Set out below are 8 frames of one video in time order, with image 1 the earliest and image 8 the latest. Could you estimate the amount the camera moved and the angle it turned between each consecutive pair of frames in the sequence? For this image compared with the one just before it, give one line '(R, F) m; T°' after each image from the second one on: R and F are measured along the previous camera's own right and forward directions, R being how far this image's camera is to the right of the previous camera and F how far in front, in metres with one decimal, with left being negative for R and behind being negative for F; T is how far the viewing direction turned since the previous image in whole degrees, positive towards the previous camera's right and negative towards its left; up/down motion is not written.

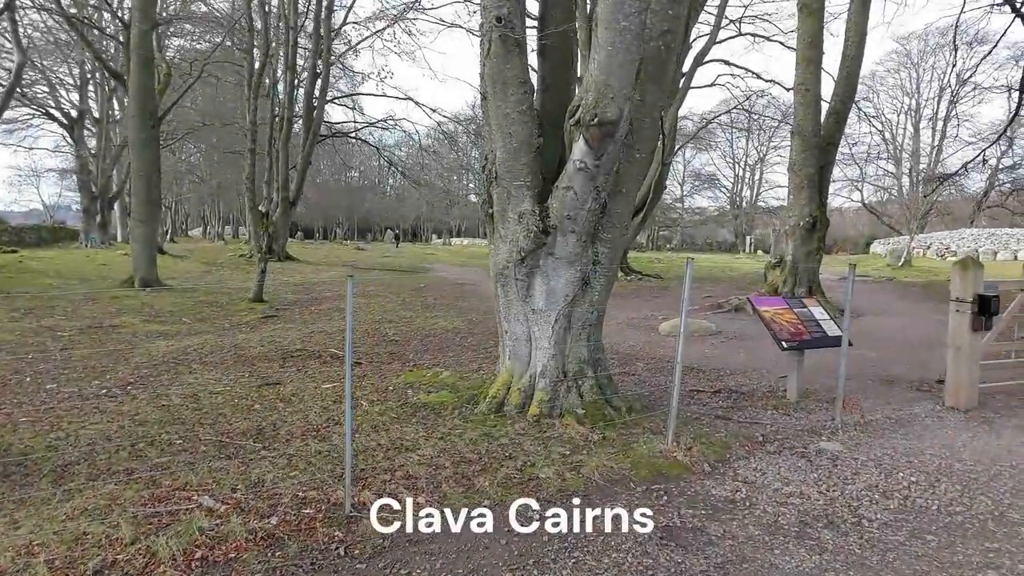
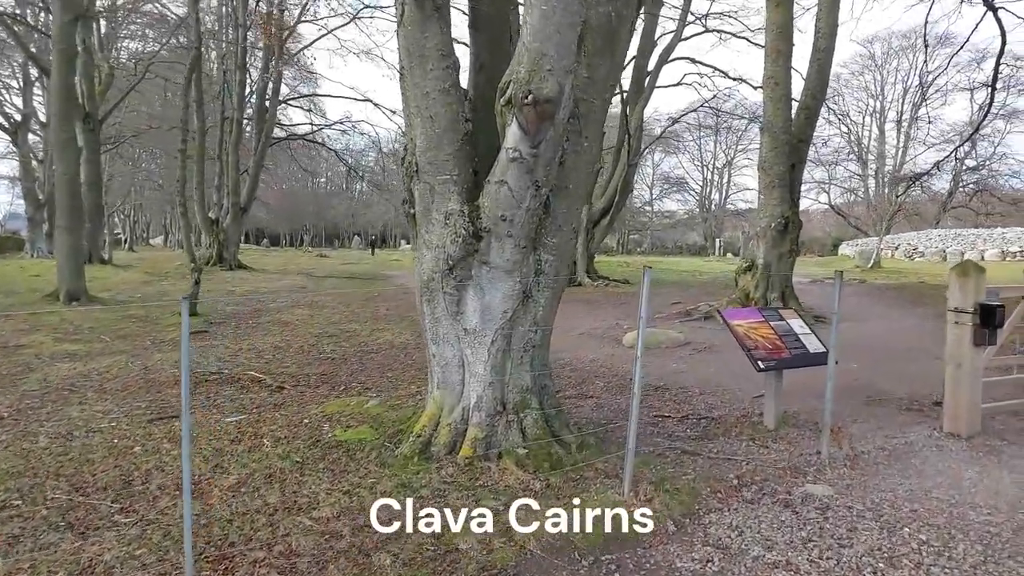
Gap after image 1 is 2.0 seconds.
(+0.3, +0.8) m; +2°
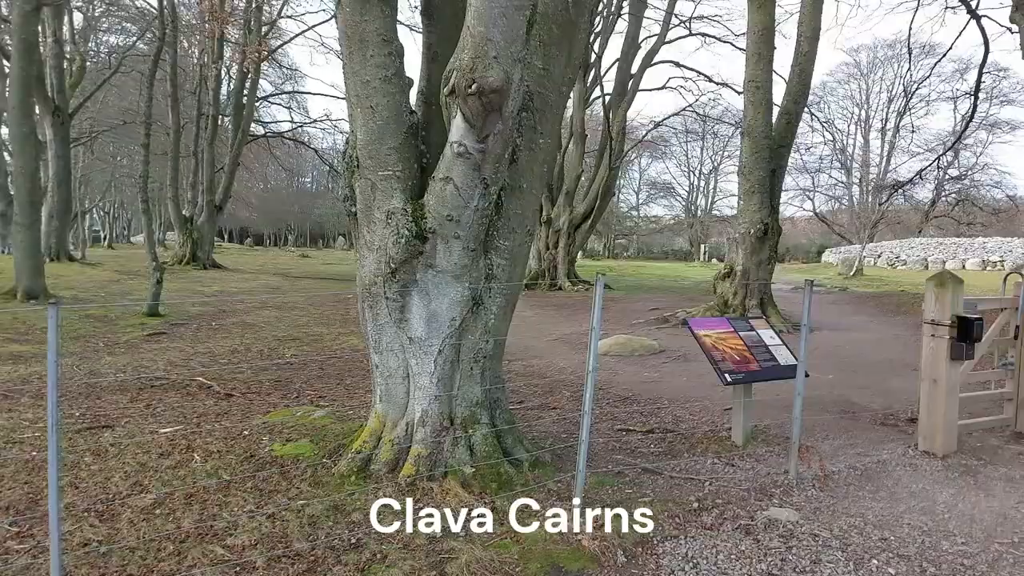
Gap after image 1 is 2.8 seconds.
(+0.2, +0.3) m; +1°
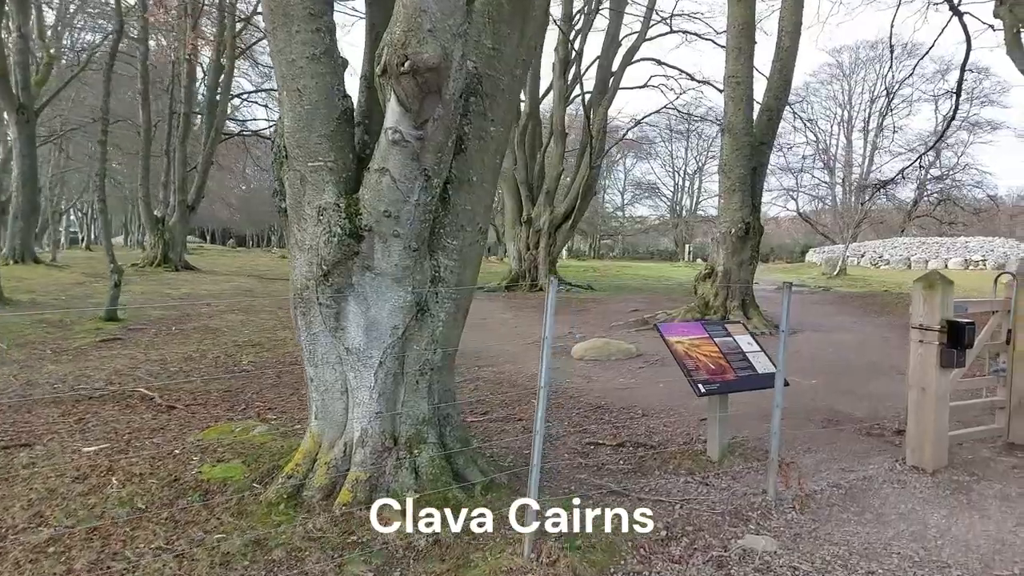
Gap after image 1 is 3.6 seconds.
(+0.2, +0.4) m; +1°
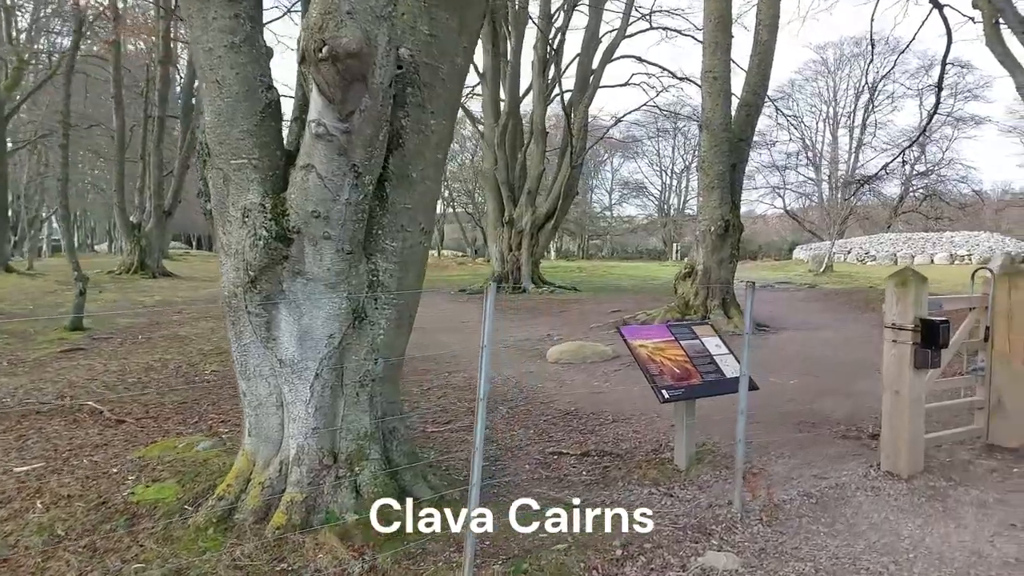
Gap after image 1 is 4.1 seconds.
(+0.2, +0.2) m; +1°
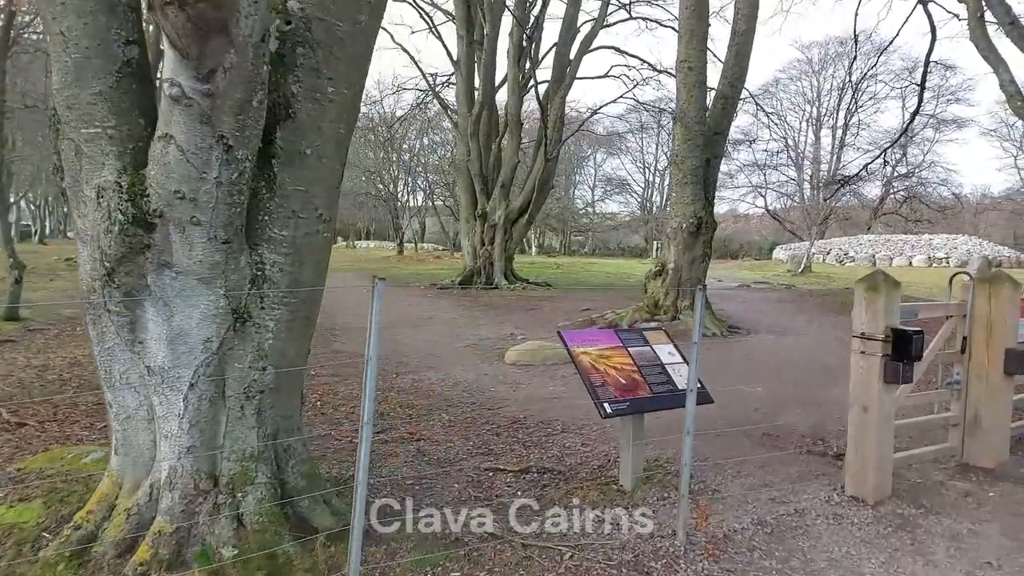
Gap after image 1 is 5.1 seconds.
(+0.3, +0.4) m; +1°
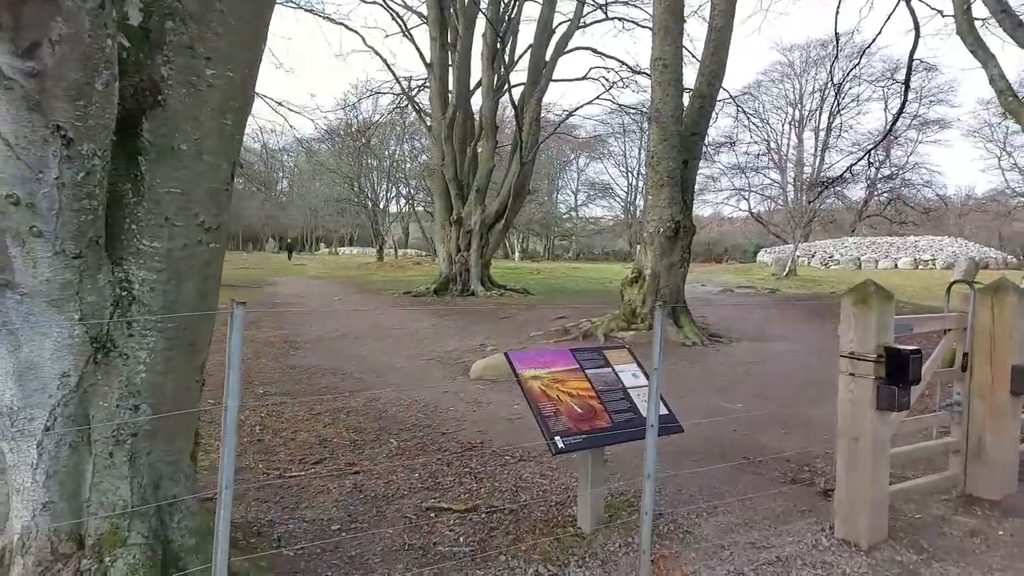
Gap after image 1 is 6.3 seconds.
(+0.2, +0.5) m; +1°
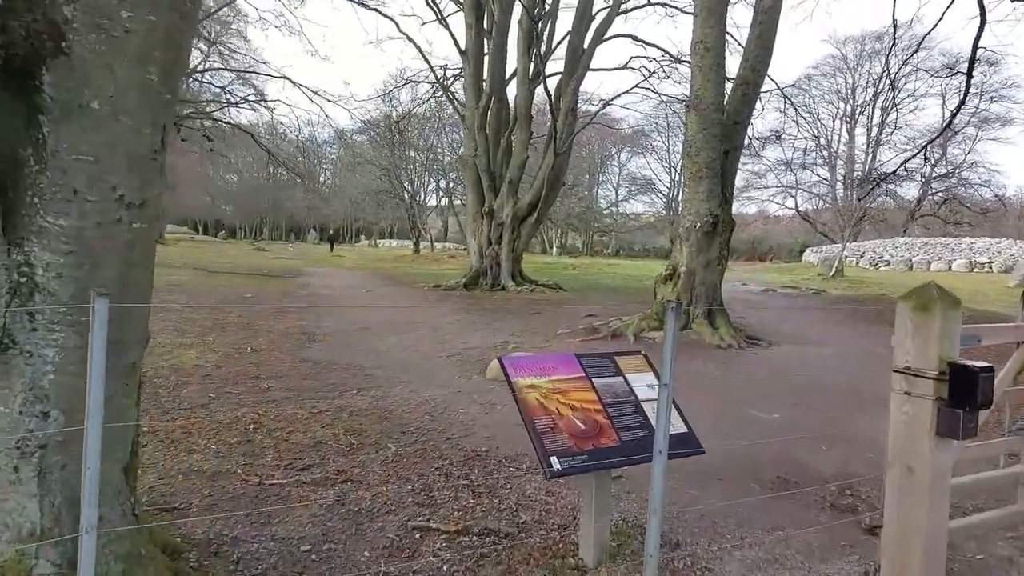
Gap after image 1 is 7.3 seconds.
(+0.2, +0.4) m; -3°
